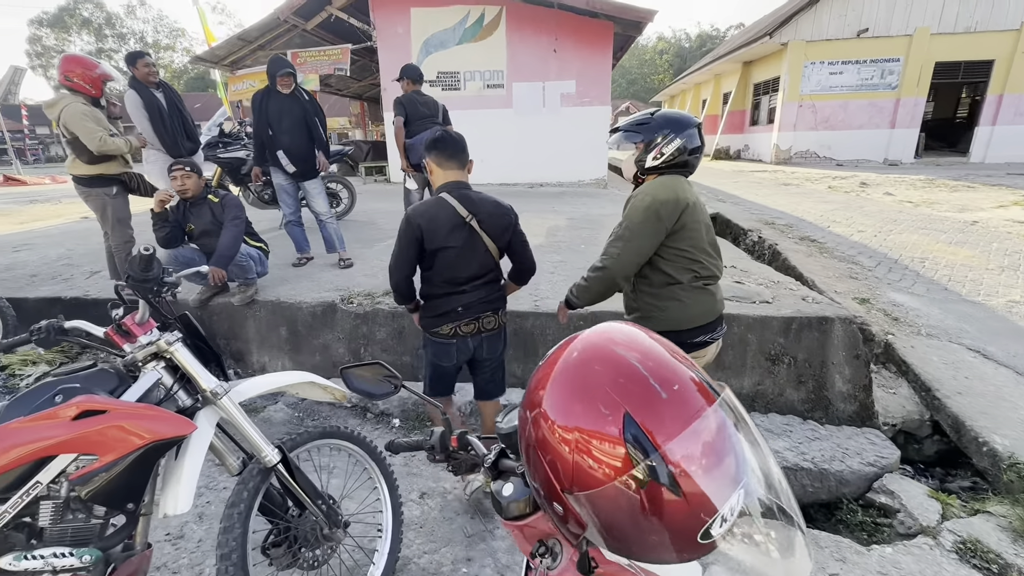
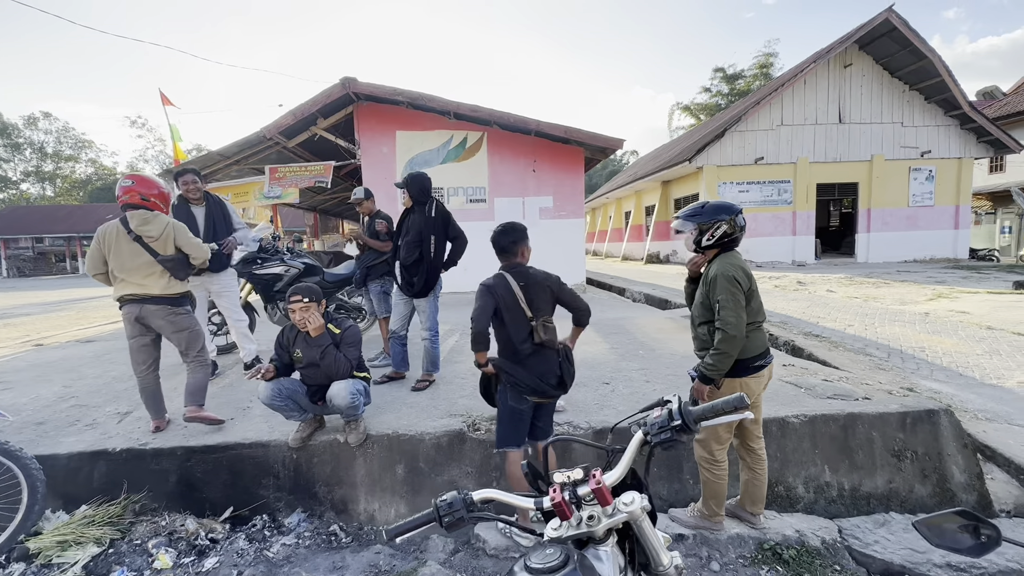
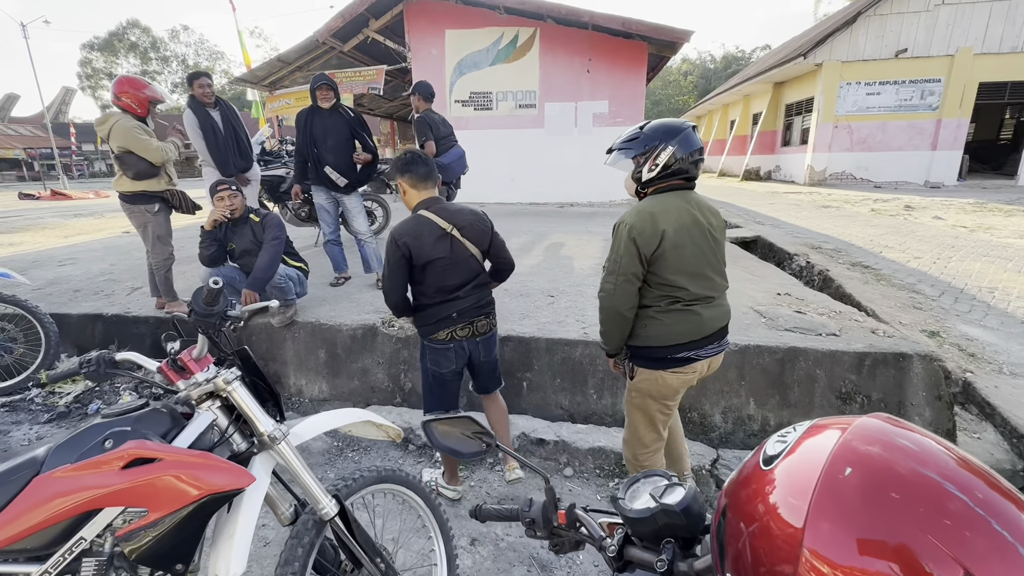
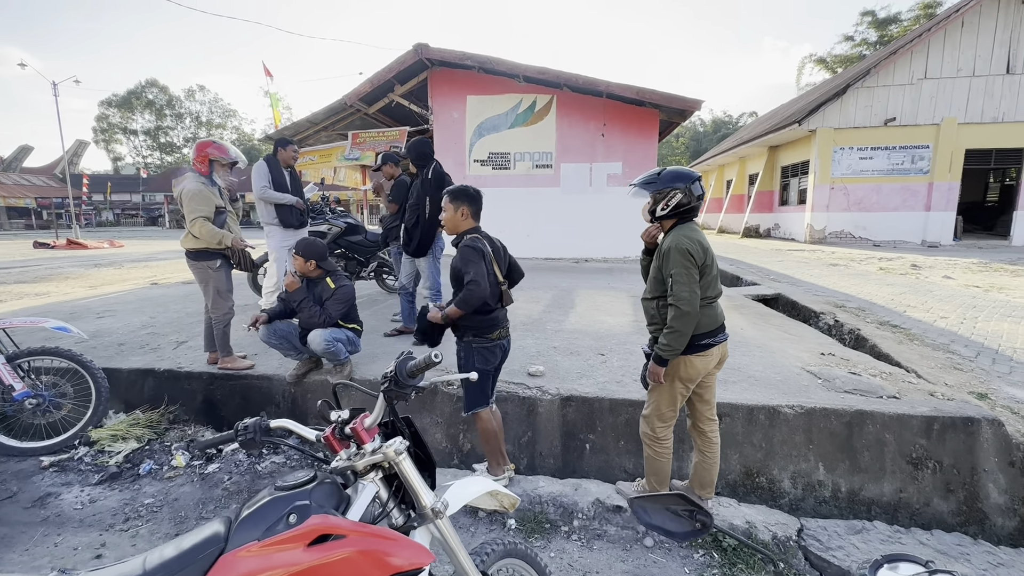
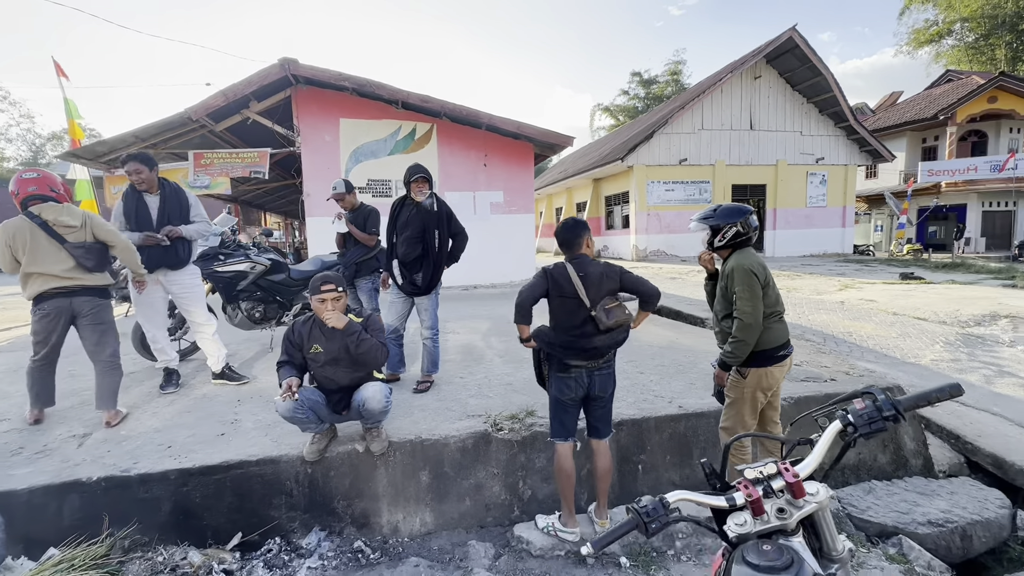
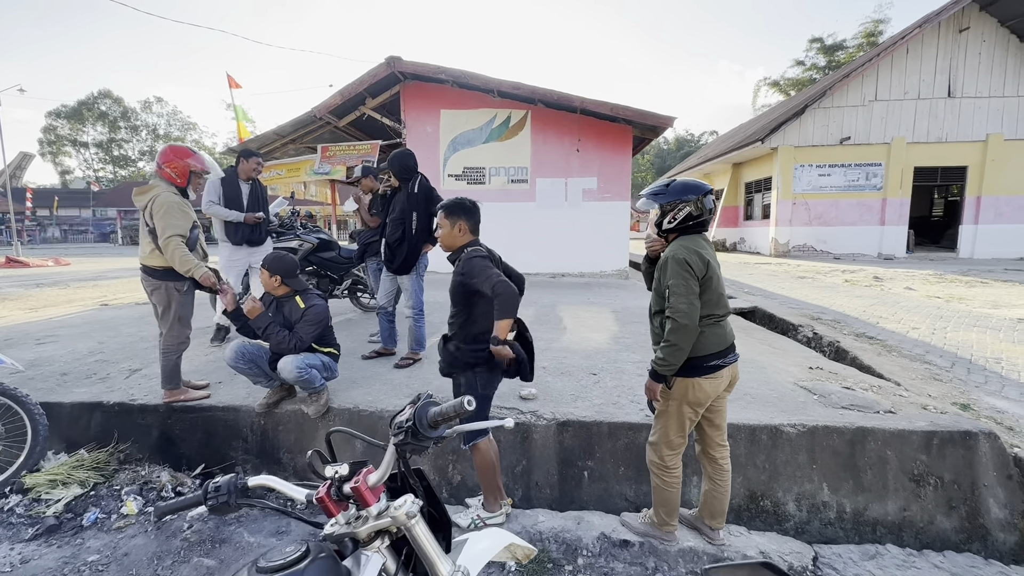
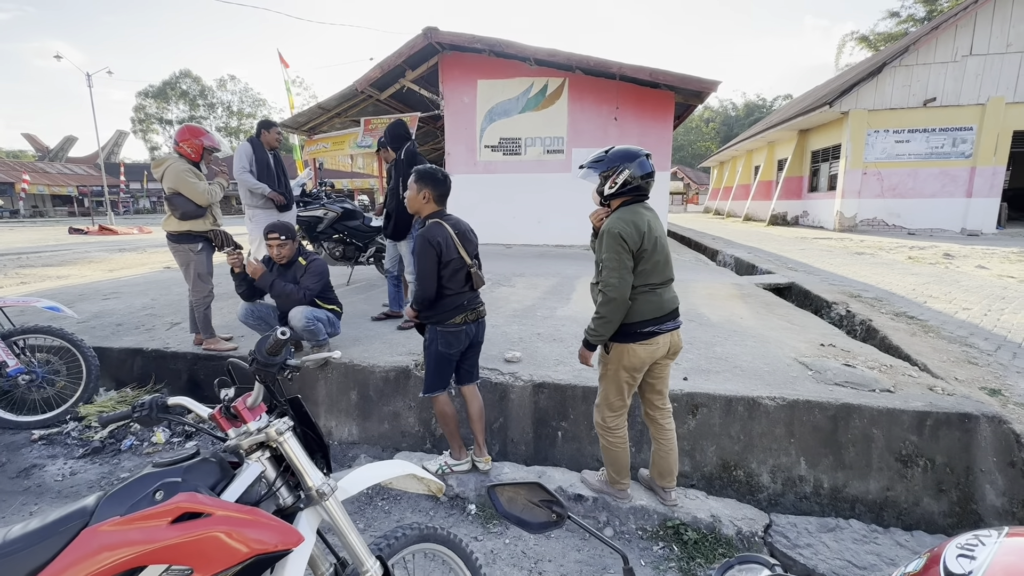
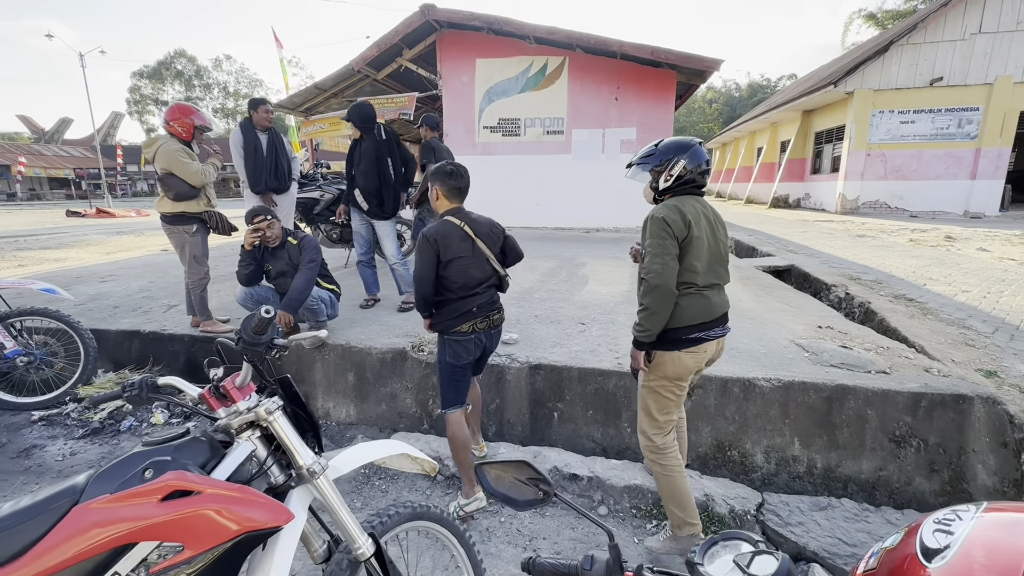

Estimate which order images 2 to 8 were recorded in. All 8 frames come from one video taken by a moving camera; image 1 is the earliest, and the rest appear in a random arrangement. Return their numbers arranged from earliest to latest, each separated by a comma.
3, 8, 7, 4, 6, 2, 5
